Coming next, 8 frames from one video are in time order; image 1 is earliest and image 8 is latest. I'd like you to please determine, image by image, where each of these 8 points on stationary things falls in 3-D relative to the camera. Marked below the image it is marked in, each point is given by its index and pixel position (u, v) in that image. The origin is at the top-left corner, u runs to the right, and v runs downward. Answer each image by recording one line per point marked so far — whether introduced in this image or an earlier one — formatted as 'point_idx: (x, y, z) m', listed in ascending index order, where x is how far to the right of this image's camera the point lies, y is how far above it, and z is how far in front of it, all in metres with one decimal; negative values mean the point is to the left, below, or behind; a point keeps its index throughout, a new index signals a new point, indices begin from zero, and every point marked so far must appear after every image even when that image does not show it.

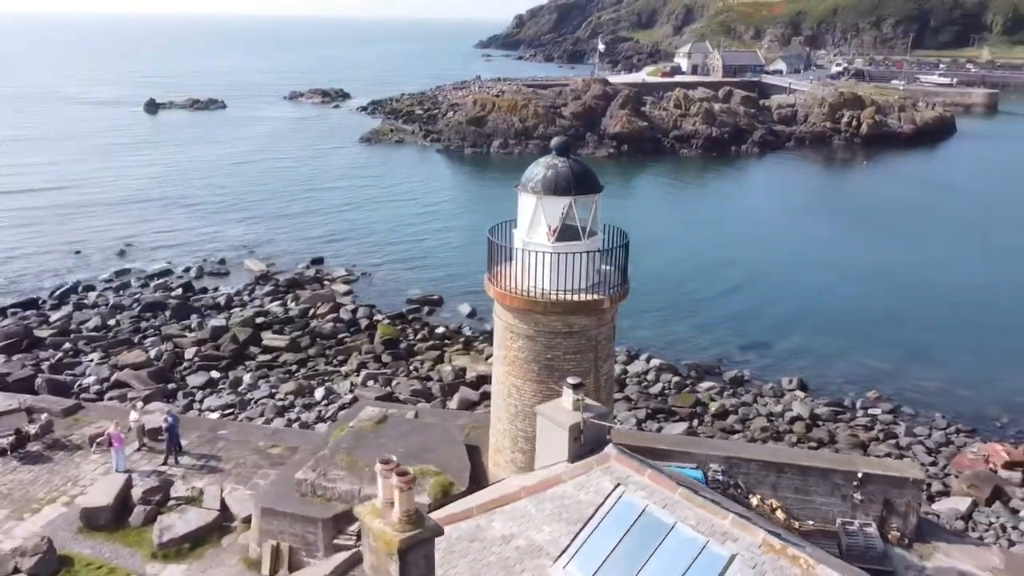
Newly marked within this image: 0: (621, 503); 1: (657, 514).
0: (+1.0, -1.8, +6.9) m
1: (+1.2, -1.9, +6.7) m
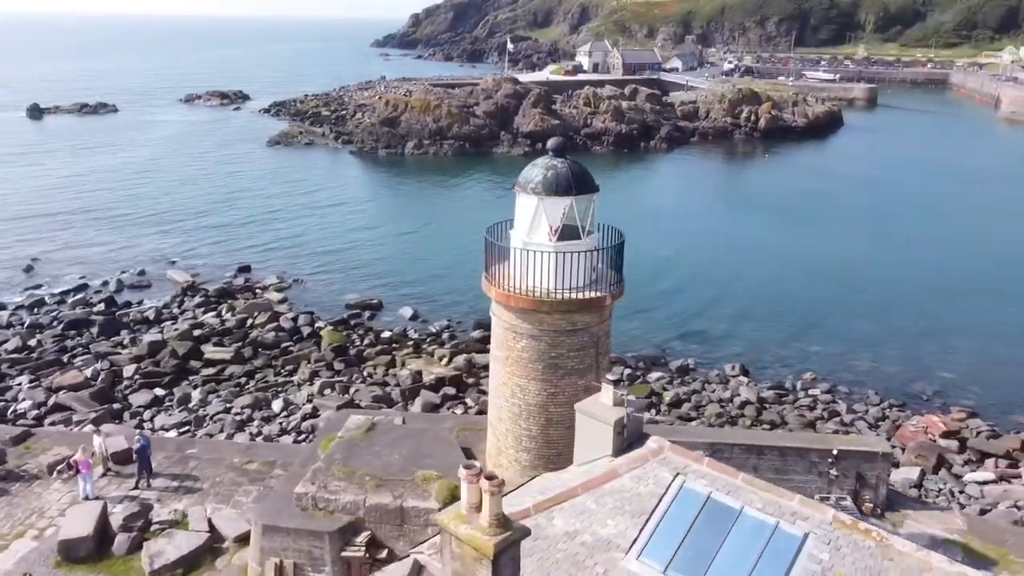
0: (+1.5, -1.8, +7.1) m
1: (+1.8, -1.8, +6.9) m
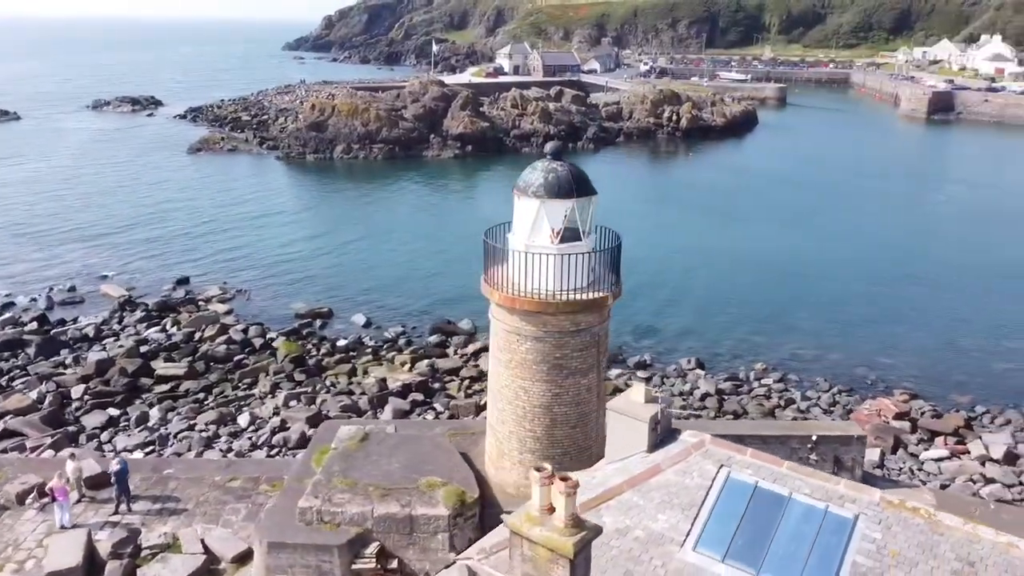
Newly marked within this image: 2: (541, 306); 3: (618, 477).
0: (+2.0, -1.8, +7.4) m
1: (+2.3, -1.8, +7.2) m
2: (+0.4, -0.3, +10.9) m
3: (+1.1, -1.9, +8.0) m
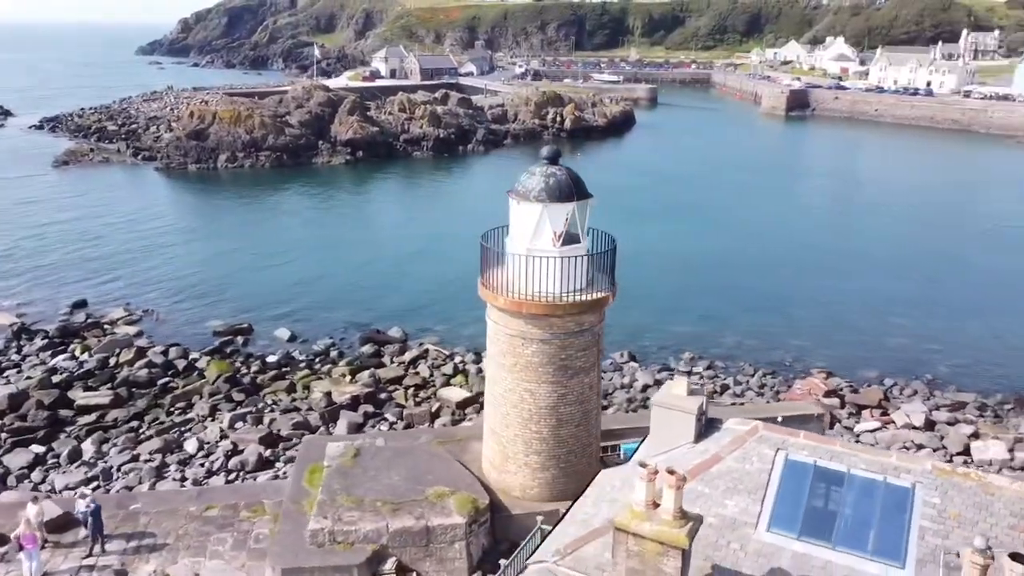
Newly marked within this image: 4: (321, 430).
0: (+2.7, -1.7, +7.8) m
1: (+3.0, -1.7, +7.7) m
2: (+0.5, -0.3, +11.0) m
3: (+1.7, -1.9, +8.3) m
4: (-4.4, -3.3, +18.8) m
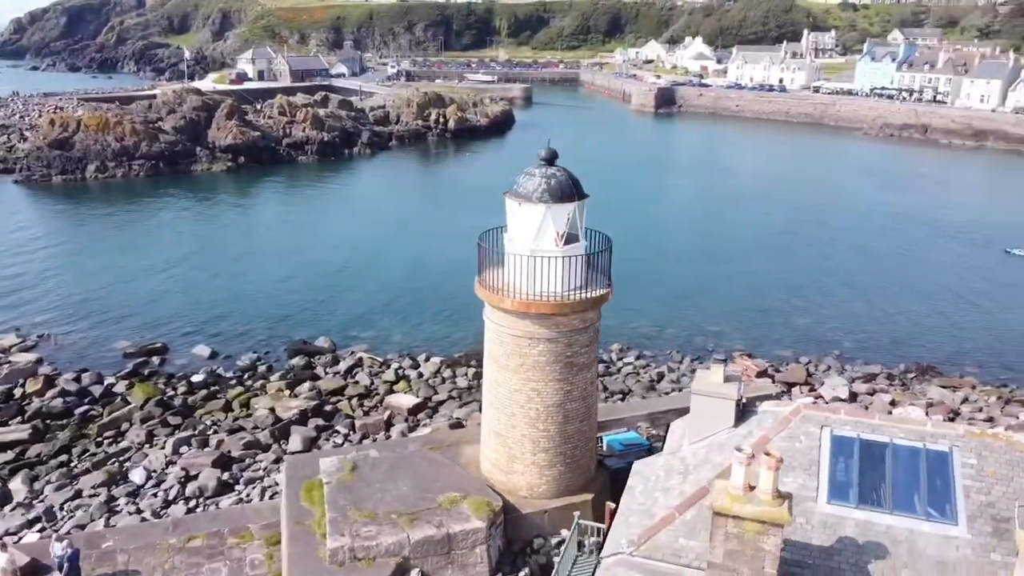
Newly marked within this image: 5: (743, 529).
0: (+3.4, -1.6, +8.4) m
1: (+3.7, -1.6, +8.3) m
2: (+0.6, -0.3, +11.2) m
3: (+2.3, -1.8, +8.7) m
4: (-5.3, -3.6, +18.1) m
5: (+2.0, -2.0, +6.8) m
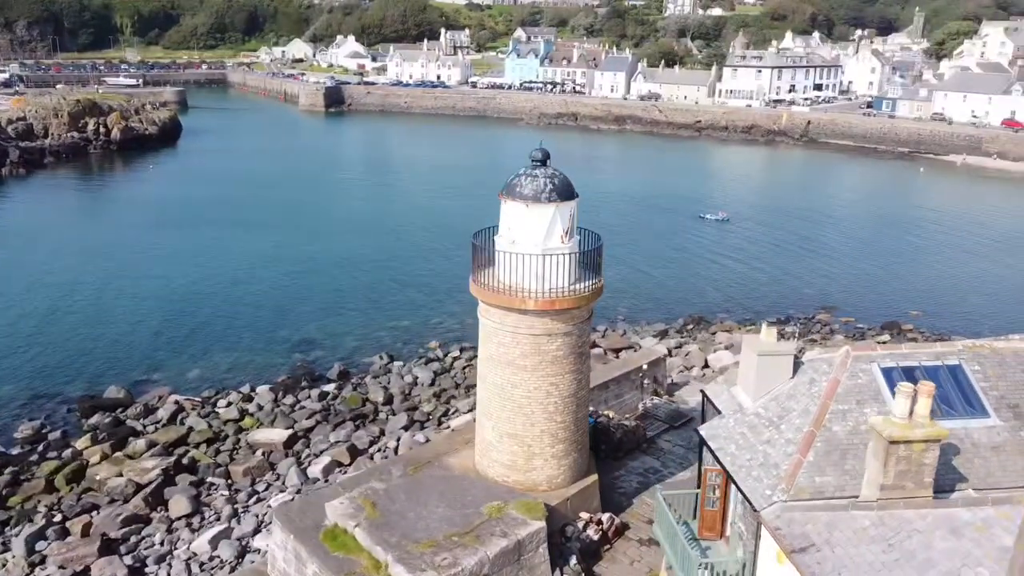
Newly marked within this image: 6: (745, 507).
0: (+4.7, -1.1, +10.2) m
1: (+5.0, -1.0, +10.3) m
2: (+0.9, -0.2, +11.6) m
3: (+3.6, -1.4, +10.1) m
4: (-6.9, -4.4, +15.6) m
5: (+4.1, -1.7, +8.3) m
6: (+2.8, -2.6, +9.5) m
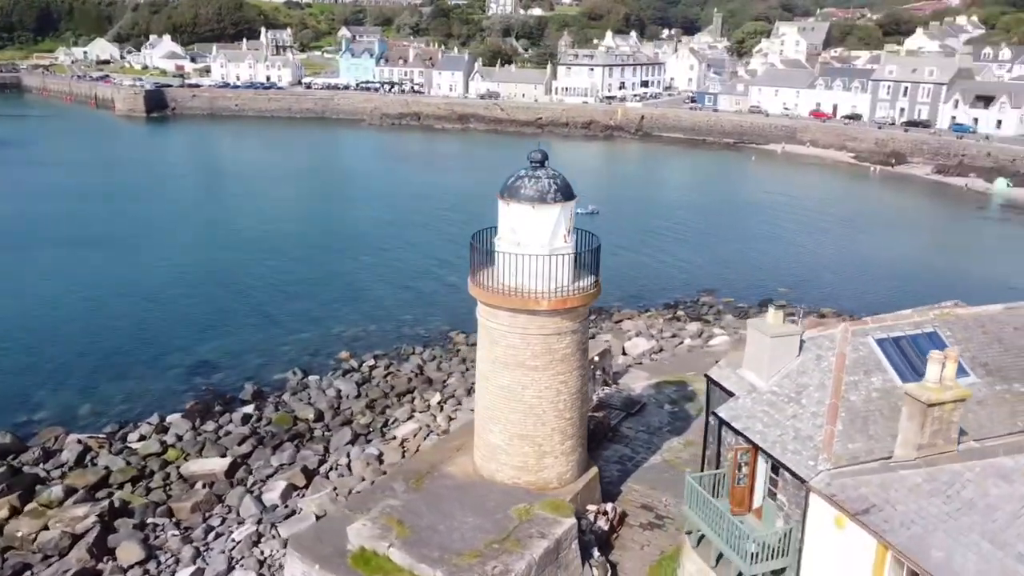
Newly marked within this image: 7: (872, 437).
0: (+5.1, -0.8, +11.2) m
1: (+5.4, -0.7, +11.4) m
2: (+1.0, -0.2, +11.8) m
3: (+4.1, -1.2, +10.9) m
4: (-7.1, -4.9, +14.1) m
5: (+5.0, -1.4, +9.2) m
6: (+3.5, -2.4, +10.2) m
7: (+4.5, -1.9, +10.1) m
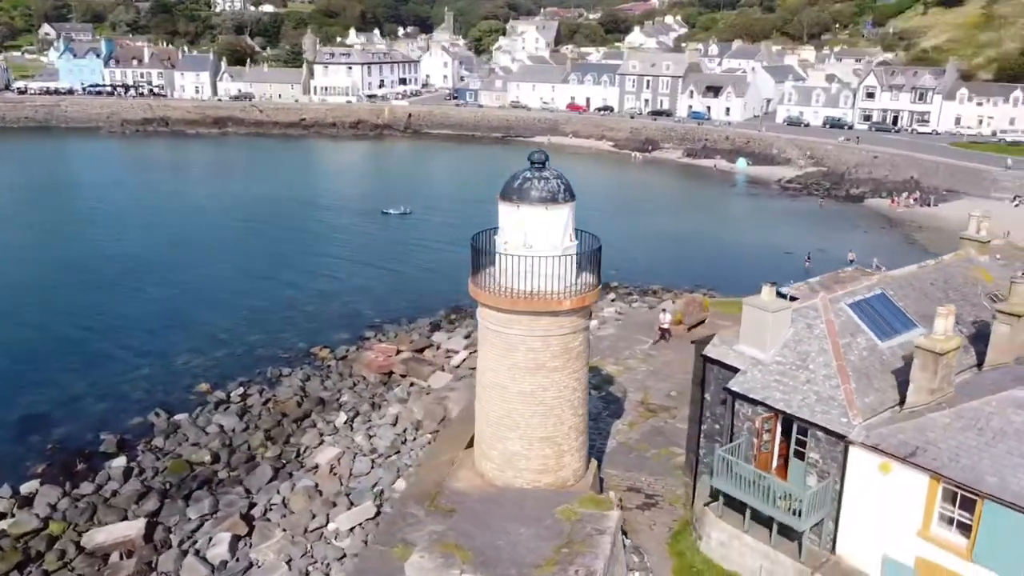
0: (+5.3, -0.3, +12.7) m
1: (+5.5, -0.2, +12.9) m
2: (+1.2, -0.1, +12.0) m
3: (+4.5, -0.8, +12.0) m
4: (-6.7, -5.6, +11.8) m
5: (+5.8, -0.9, +10.7) m
6: (+4.2, -2.1, +11.2) m
7: (+5.2, -1.4, +11.4) m
